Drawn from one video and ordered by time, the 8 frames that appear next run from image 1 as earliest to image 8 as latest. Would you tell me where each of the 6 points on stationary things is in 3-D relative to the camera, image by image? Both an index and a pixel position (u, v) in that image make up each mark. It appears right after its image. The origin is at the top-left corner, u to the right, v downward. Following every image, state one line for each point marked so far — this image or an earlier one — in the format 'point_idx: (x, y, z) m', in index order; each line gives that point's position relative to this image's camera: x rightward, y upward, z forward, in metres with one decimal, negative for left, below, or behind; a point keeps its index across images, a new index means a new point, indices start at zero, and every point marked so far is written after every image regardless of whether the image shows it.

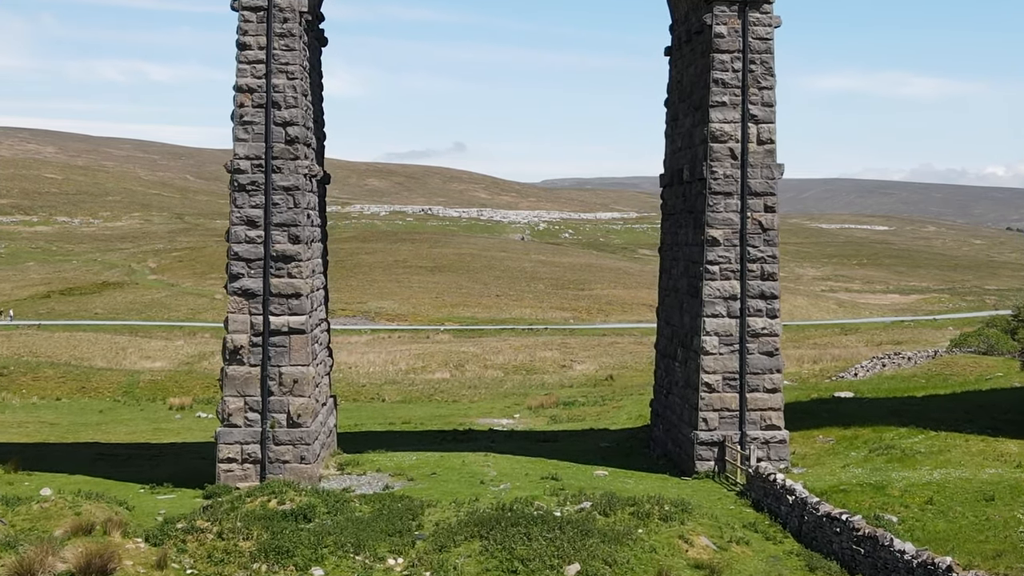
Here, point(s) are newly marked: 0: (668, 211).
0: (+3.3, +1.6, +19.5) m
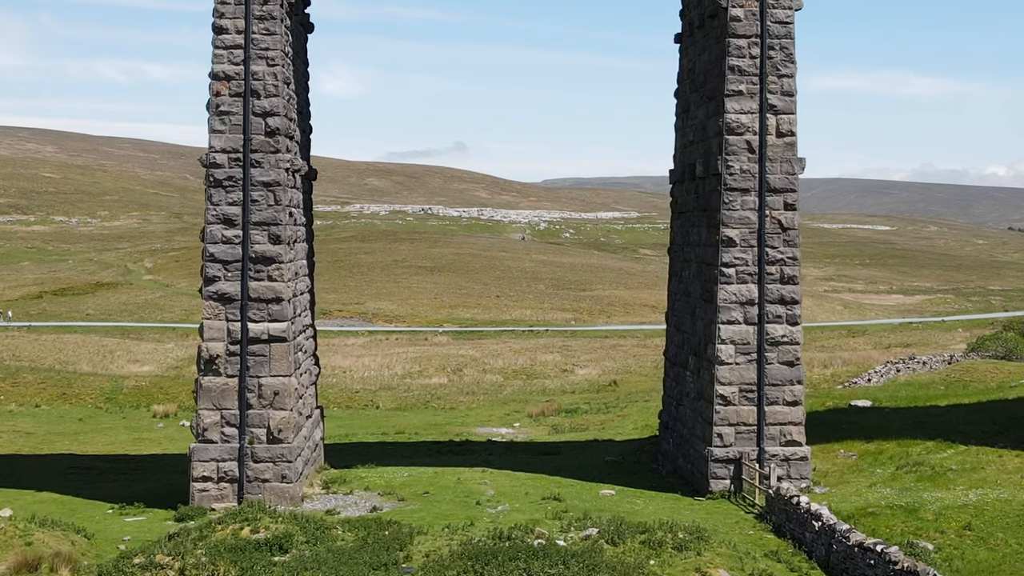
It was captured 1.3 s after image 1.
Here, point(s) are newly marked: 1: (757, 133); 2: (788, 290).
0: (+3.2, +1.5, +18.3) m
1: (+4.1, +2.6, +15.6) m
2: (+4.6, 0.0, +15.6) m
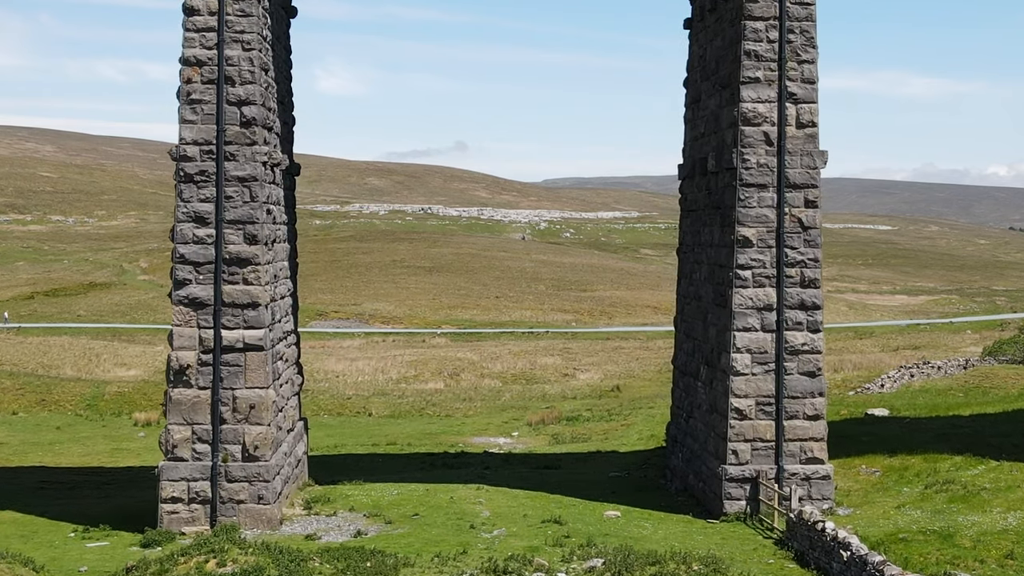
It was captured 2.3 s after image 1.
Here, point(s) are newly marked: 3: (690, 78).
0: (+3.2, +1.5, +17.0) m
1: (+4.1, +2.5, +14.3) m
2: (+4.6, -0.1, +14.4) m
3: (+3.3, +3.8, +17.1) m
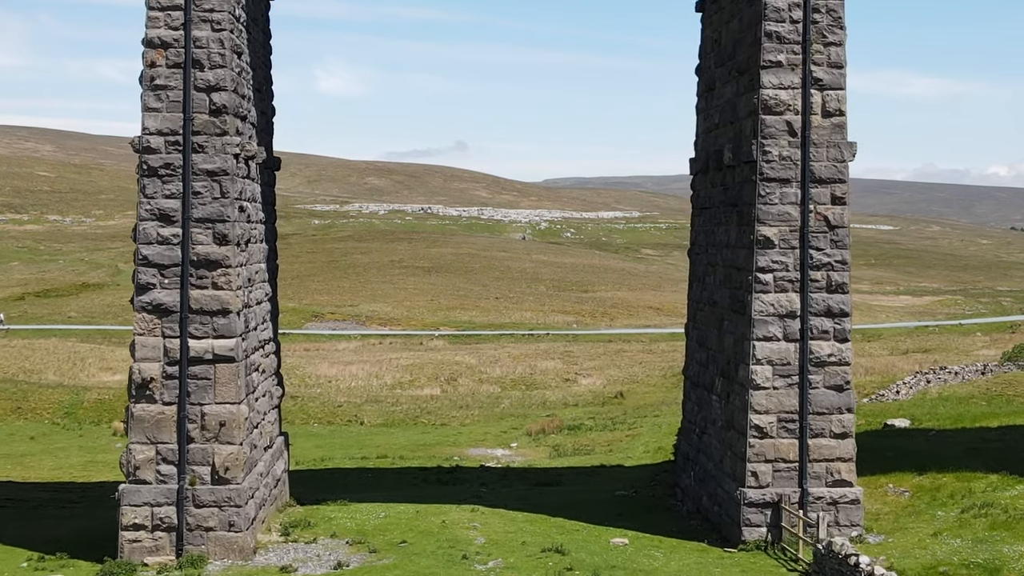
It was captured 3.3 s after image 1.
0: (+3.2, +1.4, +15.7) m
1: (+4.0, +2.5, +13.0) m
2: (+4.5, -0.2, +13.1) m
3: (+3.2, +3.8, +15.7) m
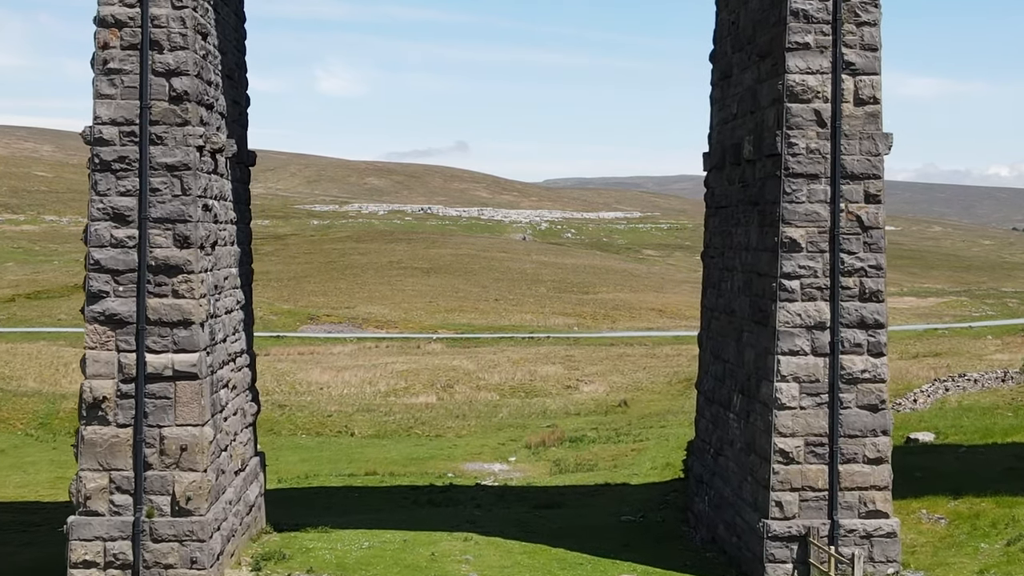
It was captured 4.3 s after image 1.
0: (+3.1, +1.3, +14.3) m
1: (+4.0, +2.4, +11.7) m
2: (+4.5, -0.3, +11.7) m
3: (+3.2, +3.7, +14.4) m
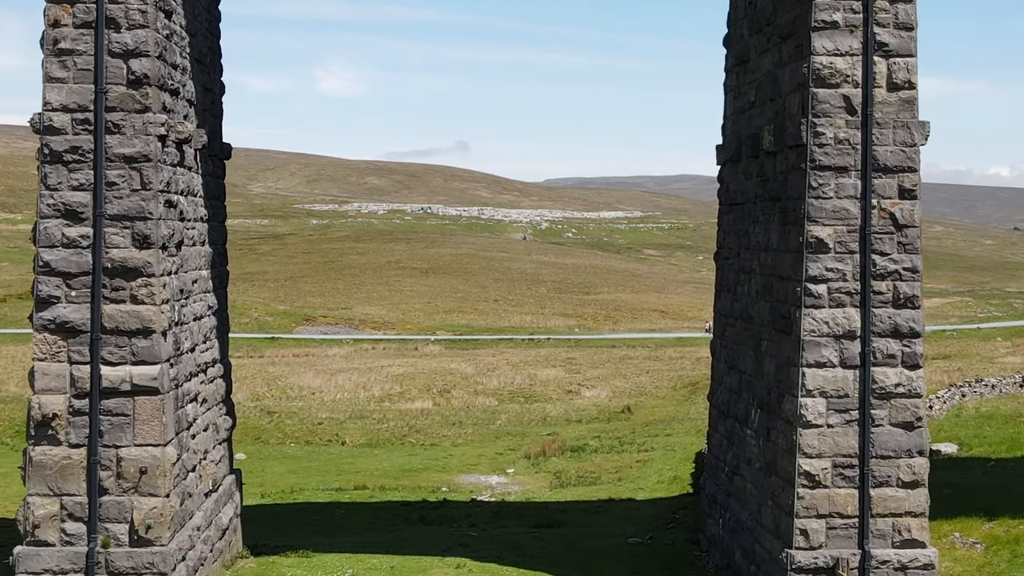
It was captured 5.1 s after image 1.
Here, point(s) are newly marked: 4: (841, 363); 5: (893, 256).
0: (+3.1, +1.2, +13.2) m
1: (+3.9, +2.3, +10.5) m
2: (+4.5, -0.3, +10.6) m
3: (+3.2, +3.6, +13.2) m
4: (+3.7, -0.8, +10.5) m
5: (+4.3, +0.4, +10.6) m
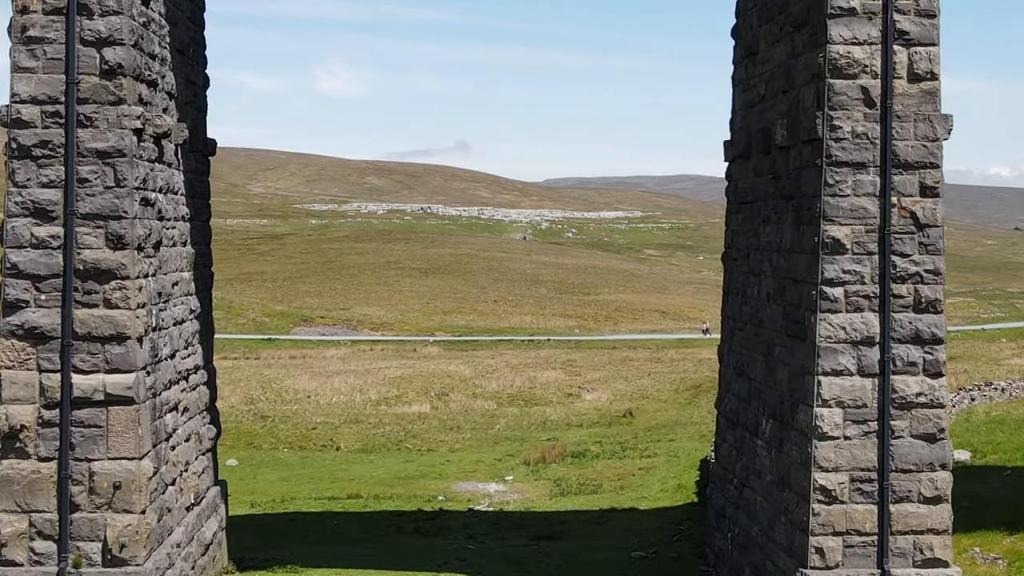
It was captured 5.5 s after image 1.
0: (+3.1, +1.2, +12.6) m
1: (+3.9, +2.3, +9.9) m
2: (+4.4, -0.4, +9.9) m
3: (+3.1, +3.6, +12.6) m
4: (+3.7, -0.9, +9.9) m
5: (+4.3, +0.3, +9.9) m
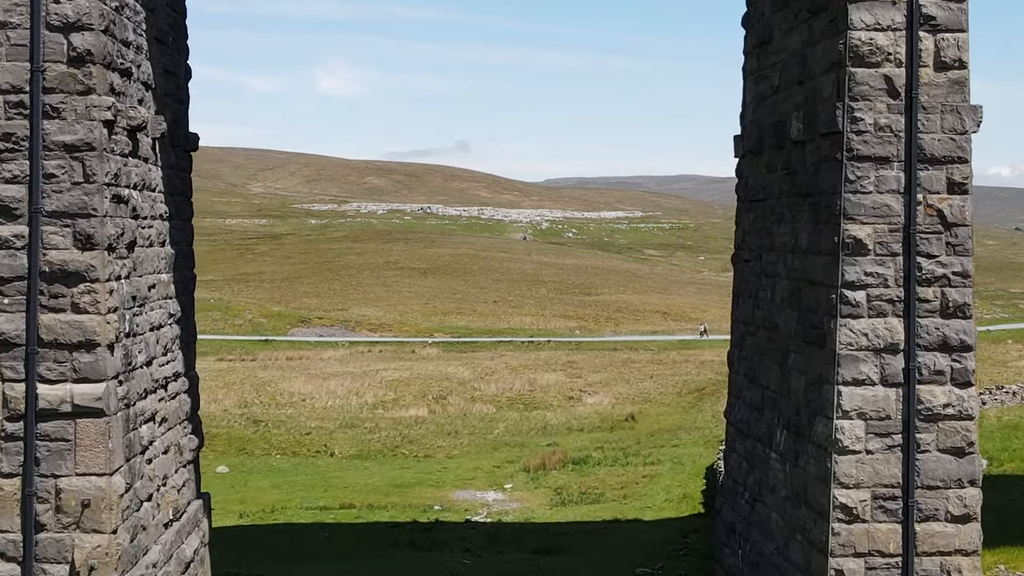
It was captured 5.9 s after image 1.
0: (+3.0, +1.2, +11.9) m
1: (+3.9, +2.2, +9.2) m
2: (+4.4, -0.4, +9.3) m
3: (+3.1, +3.5, +12.0) m
4: (+3.7, -0.9, +9.2) m
5: (+4.3, +0.3, +9.3) m
